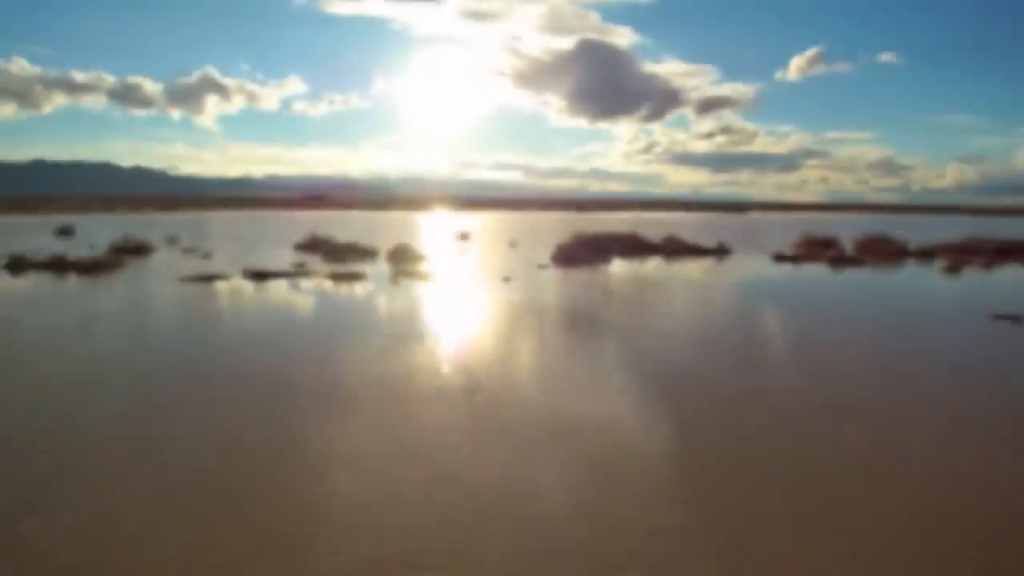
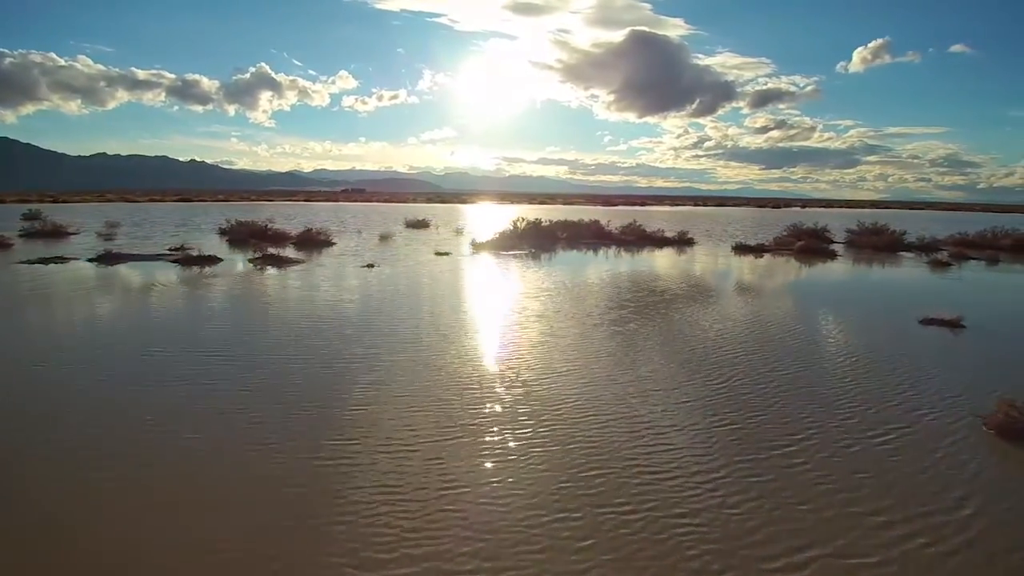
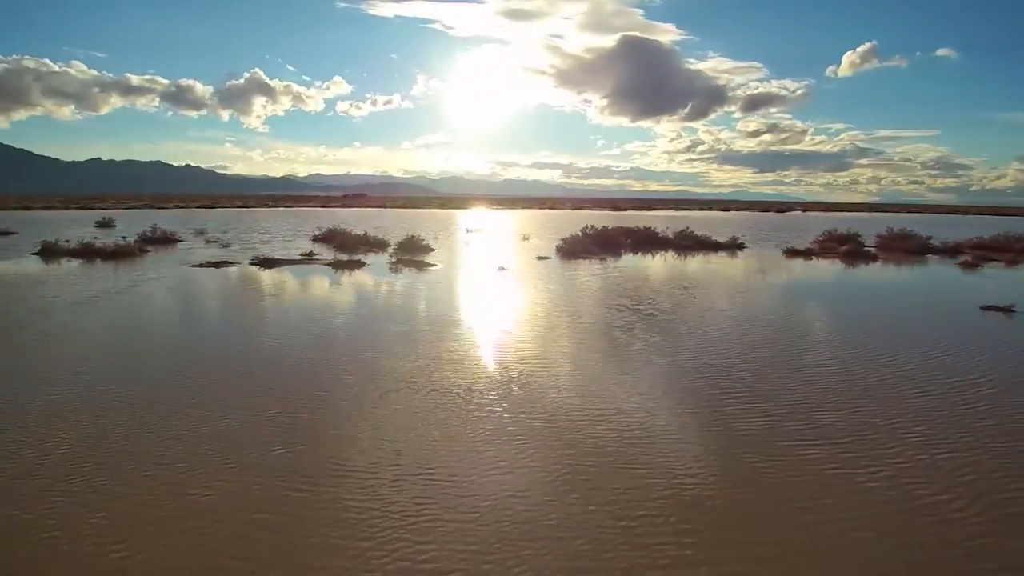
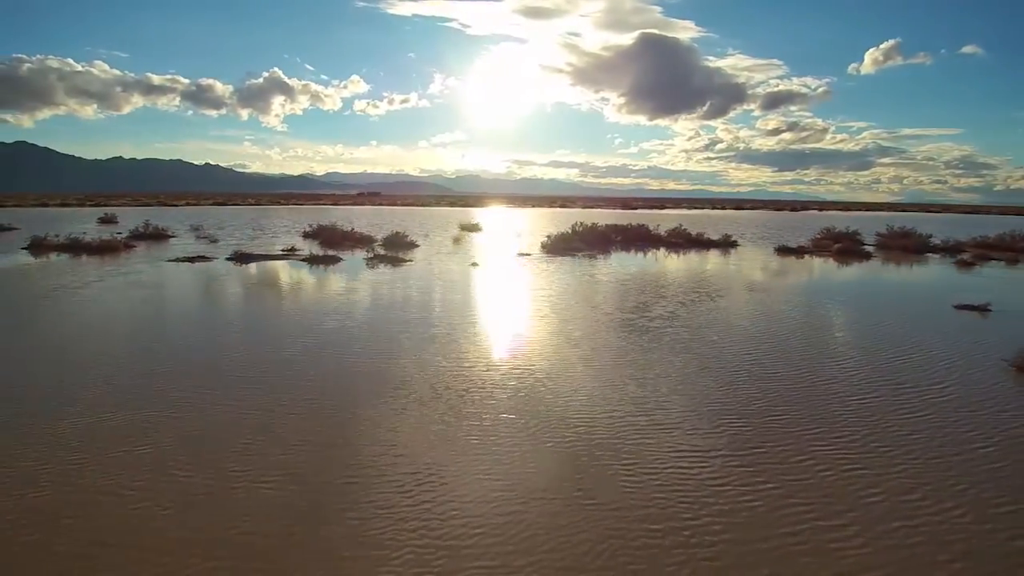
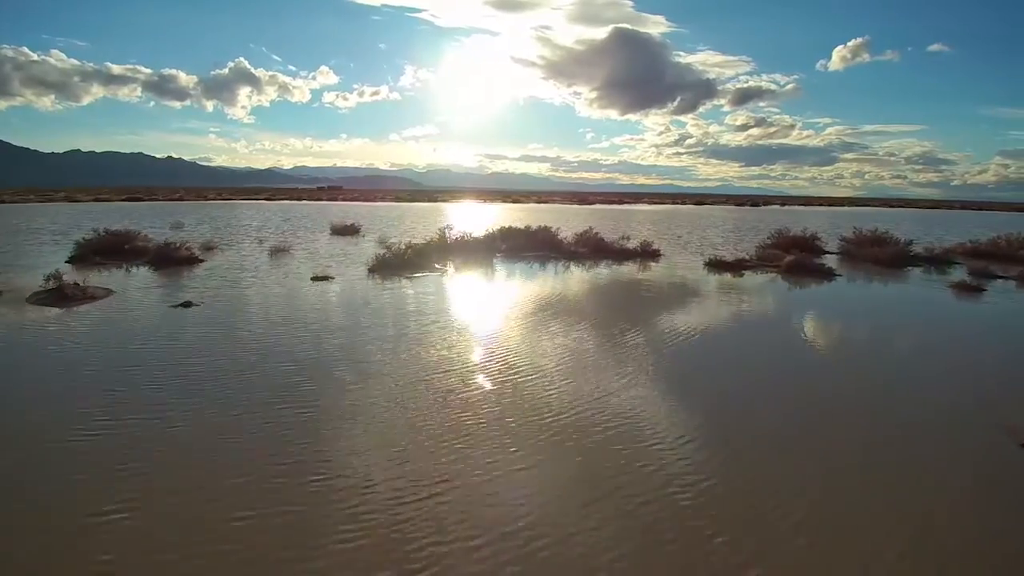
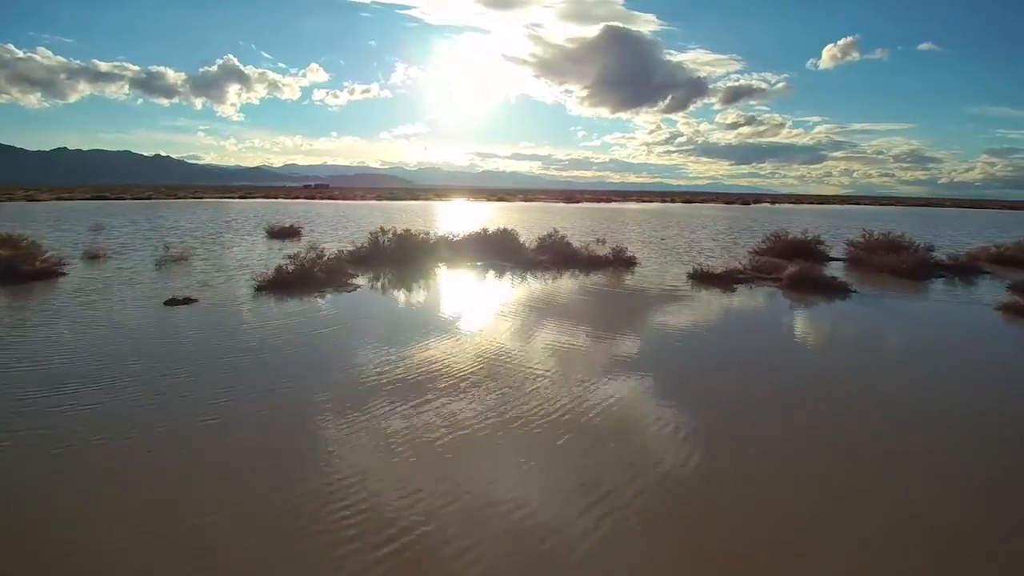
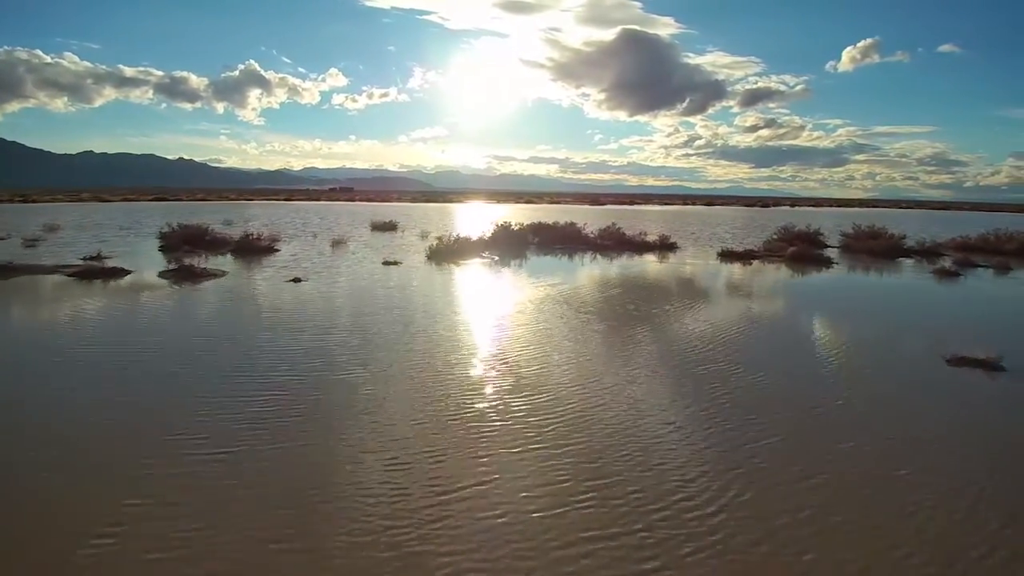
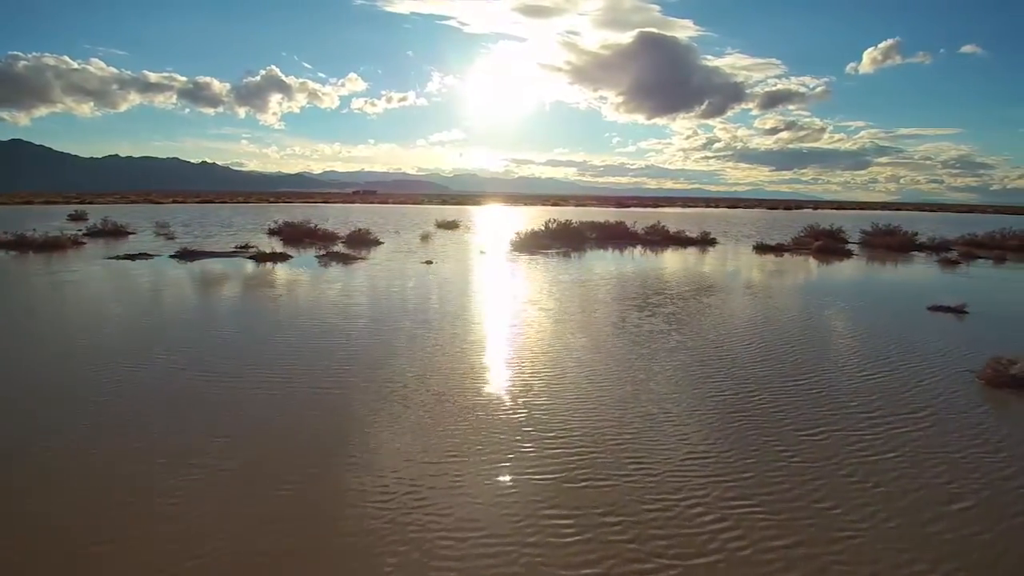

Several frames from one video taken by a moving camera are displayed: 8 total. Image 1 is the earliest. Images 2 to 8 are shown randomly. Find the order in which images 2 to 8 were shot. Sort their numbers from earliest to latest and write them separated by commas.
3, 4, 8, 2, 7, 5, 6
